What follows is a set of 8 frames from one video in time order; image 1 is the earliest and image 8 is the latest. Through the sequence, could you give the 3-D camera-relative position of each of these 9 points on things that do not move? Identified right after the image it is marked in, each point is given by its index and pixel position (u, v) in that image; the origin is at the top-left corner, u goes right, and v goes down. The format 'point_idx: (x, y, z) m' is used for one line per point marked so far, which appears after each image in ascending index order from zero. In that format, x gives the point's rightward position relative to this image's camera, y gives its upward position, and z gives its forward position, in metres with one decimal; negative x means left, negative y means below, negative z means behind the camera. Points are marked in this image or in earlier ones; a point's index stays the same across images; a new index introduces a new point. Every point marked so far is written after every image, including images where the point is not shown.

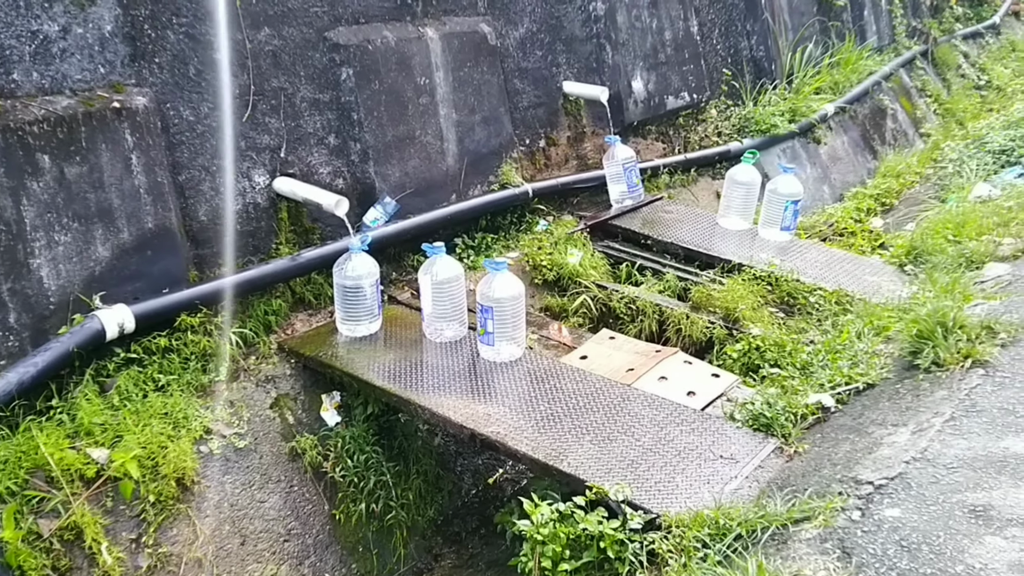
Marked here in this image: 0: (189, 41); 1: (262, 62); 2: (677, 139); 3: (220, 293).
0: (-1.0, +0.8, +2.8) m
1: (-0.8, +0.7, +2.9) m
2: (+0.8, +0.7, +4.5) m
3: (-0.9, 0.0, +2.7) m
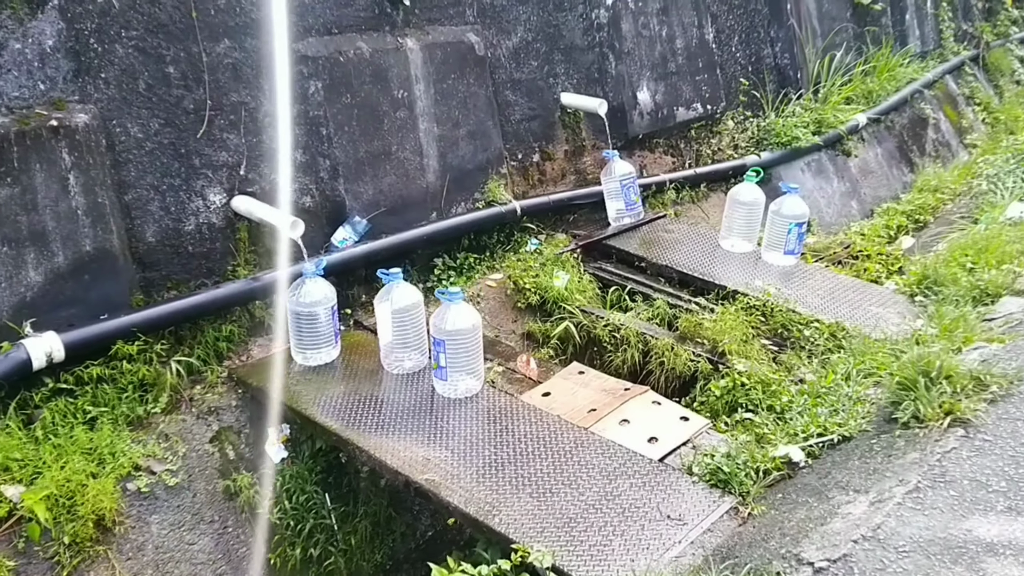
0: (-1.1, +0.7, +2.6) m
1: (-0.9, +0.7, +2.8) m
2: (+0.8, +0.6, +4.3) m
3: (-1.0, -0.1, +2.6) m
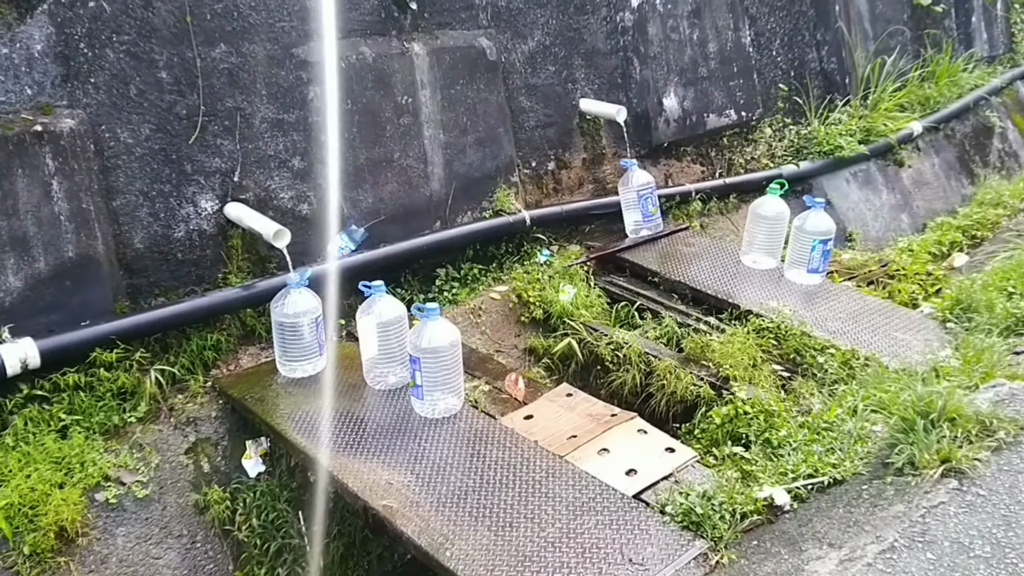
0: (-1.1, +0.7, +2.6) m
1: (-0.9, +0.6, +2.8) m
2: (+0.9, +0.6, +4.1) m
3: (-1.0, -0.1, +2.6) m
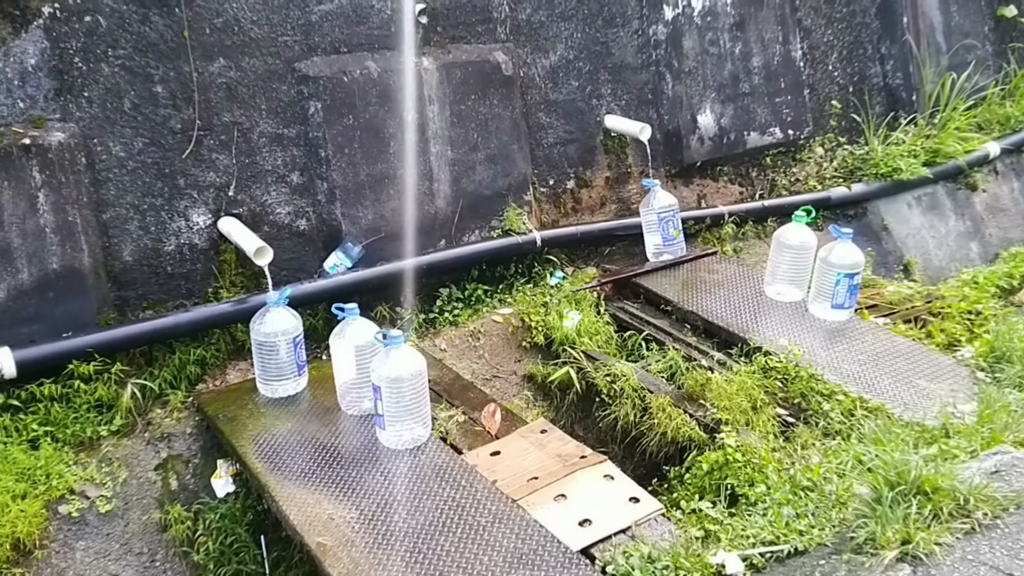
0: (-1.1, +0.6, +2.6) m
1: (-0.9, +0.6, +2.8) m
2: (+1.1, +0.5, +3.9) m
3: (-1.1, -0.2, +2.6) m
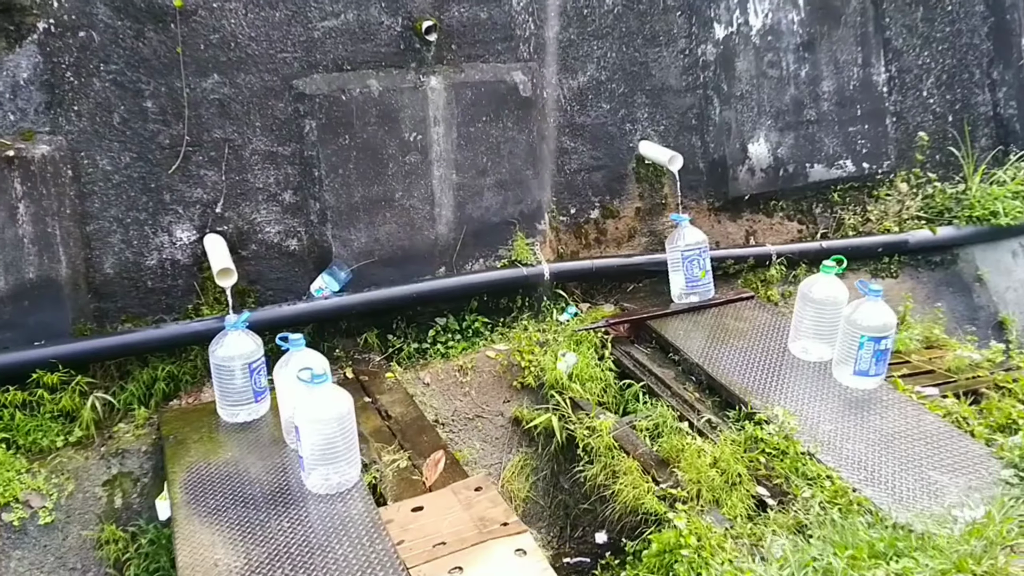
0: (-1.2, +0.6, +2.7) m
1: (-0.9, +0.5, +2.8) m
2: (+1.2, +0.3, +3.5) m
3: (-1.2, -0.2, +2.6) m
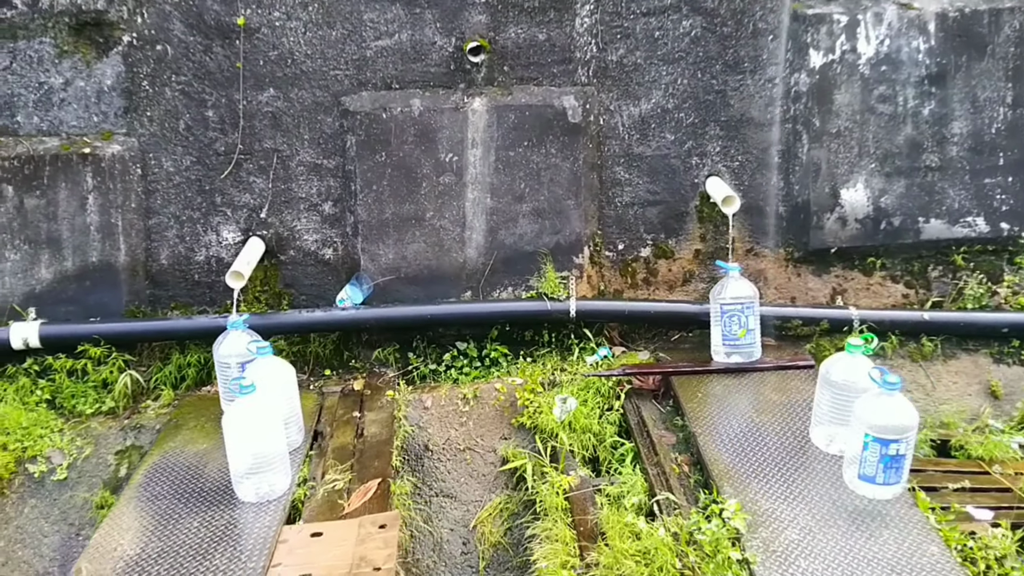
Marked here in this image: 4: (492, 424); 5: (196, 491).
0: (-1.1, +0.6, +2.9) m
1: (-0.8, +0.5, +2.9) m
2: (+1.4, 0.0, +2.9) m
3: (-1.2, -0.2, +2.9) m
4: (-0.1, -0.4, +2.8) m
5: (-0.8, -0.5, +2.4) m
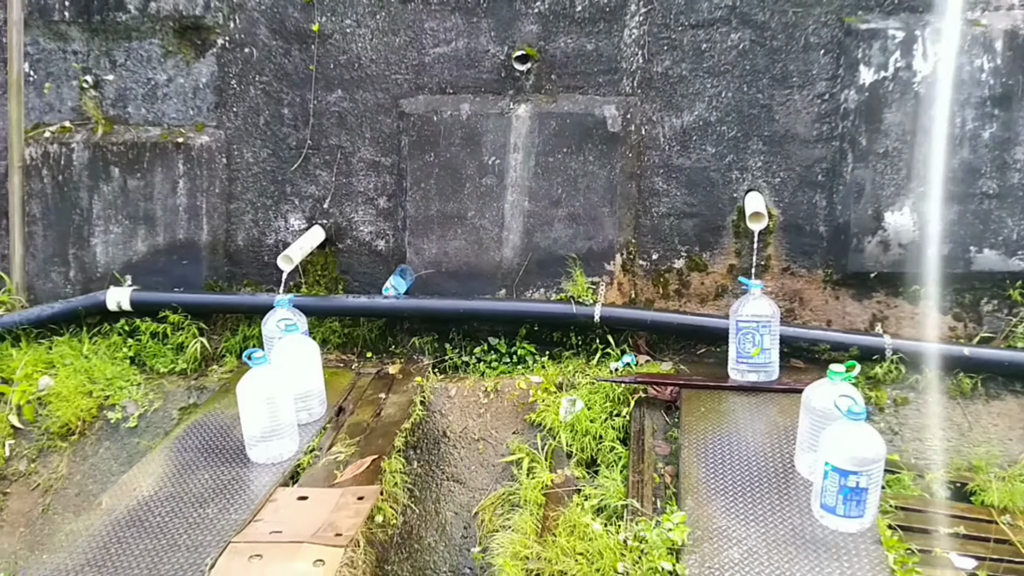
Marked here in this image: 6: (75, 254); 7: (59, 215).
0: (-0.9, +0.7, +3.2) m
1: (-0.7, +0.6, +3.2) m
2: (+1.5, -0.1, +2.8) m
3: (-1.1, -0.1, +3.3) m
4: (0.0, -0.4, +2.9) m
5: (-0.8, -0.5, +2.6) m
6: (-1.6, +0.1, +3.4) m
7: (-1.7, +0.3, +3.3) m
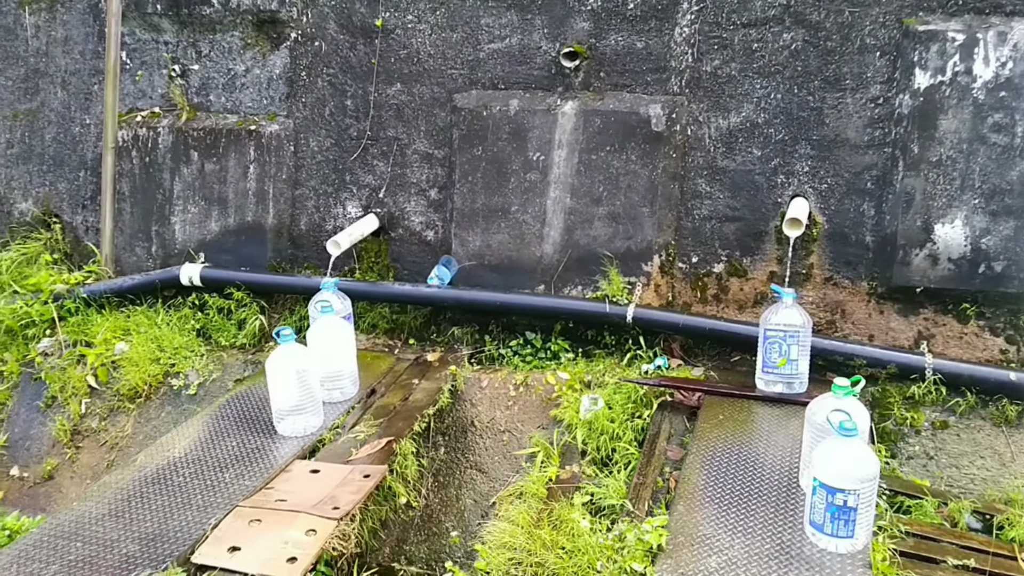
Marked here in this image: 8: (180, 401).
0: (-0.7, +0.7, +3.4) m
1: (-0.5, +0.6, +3.3) m
2: (+1.5, -0.2, +2.6) m
3: (-0.9, 0.0, +3.4) m
4: (+0.1, -0.4, +2.9) m
5: (-0.8, -0.4, +2.8) m
6: (-1.4, +0.2, +3.6) m
7: (-1.5, +0.4, +3.6) m
8: (-1.2, -0.4, +3.3) m
